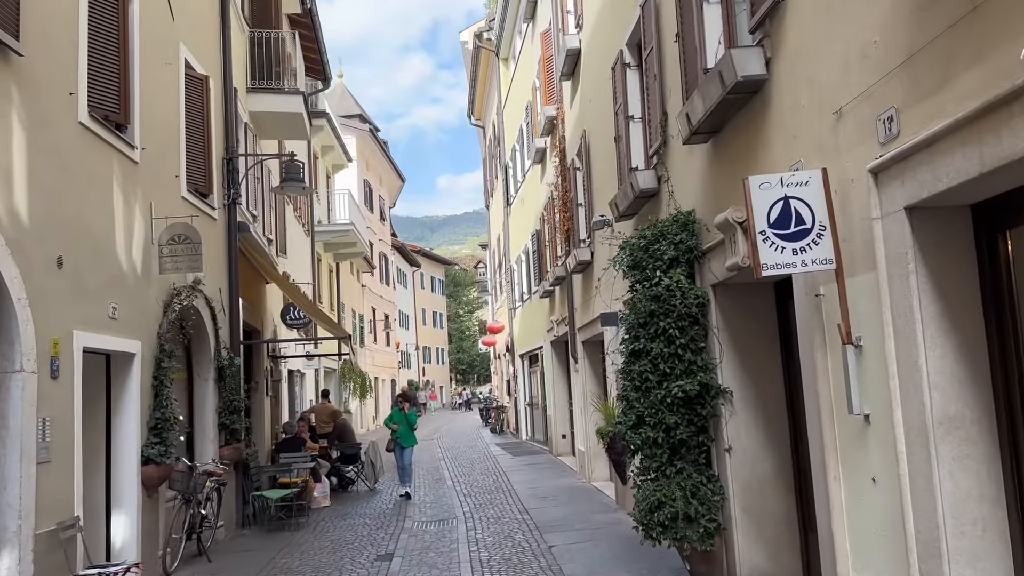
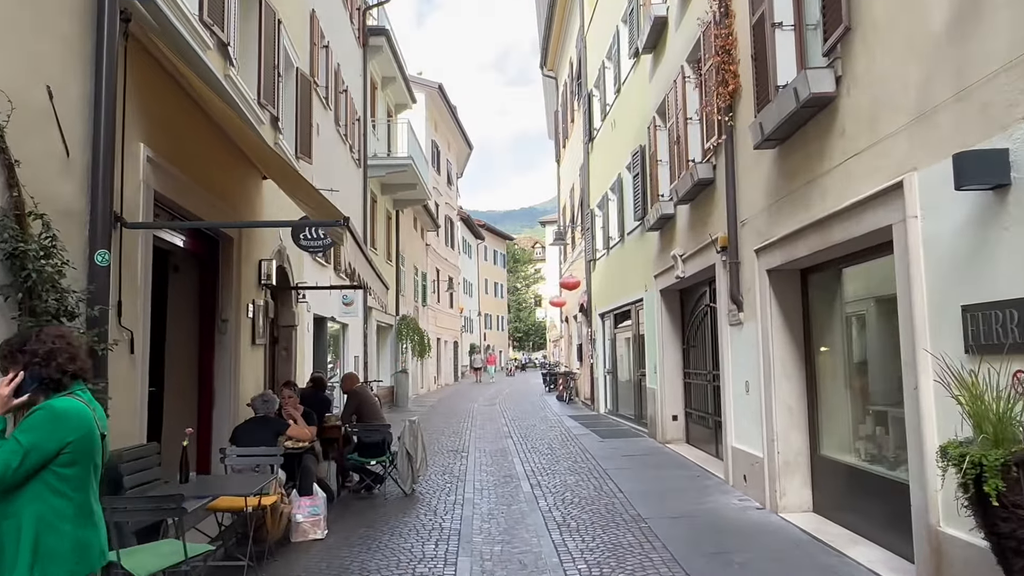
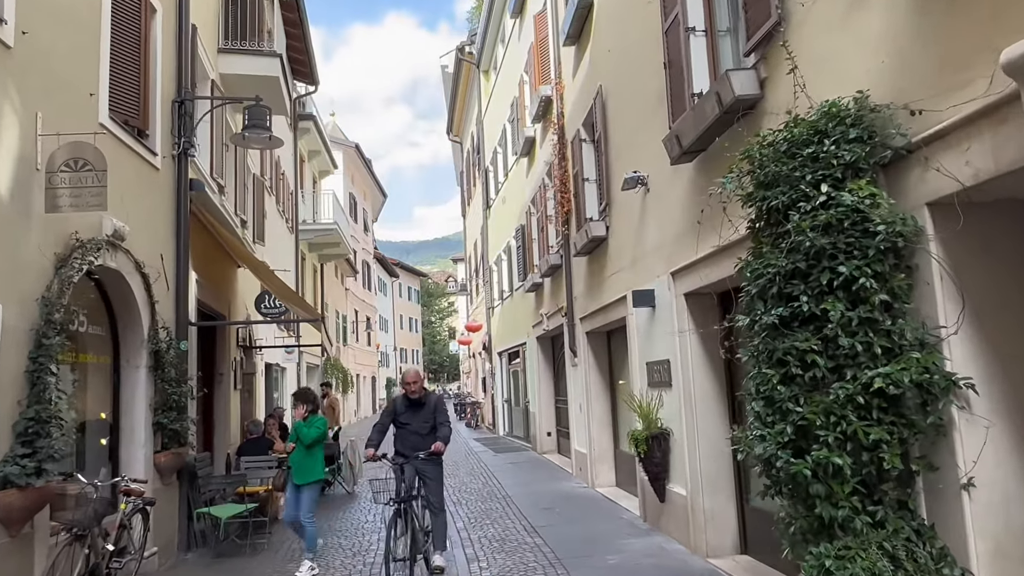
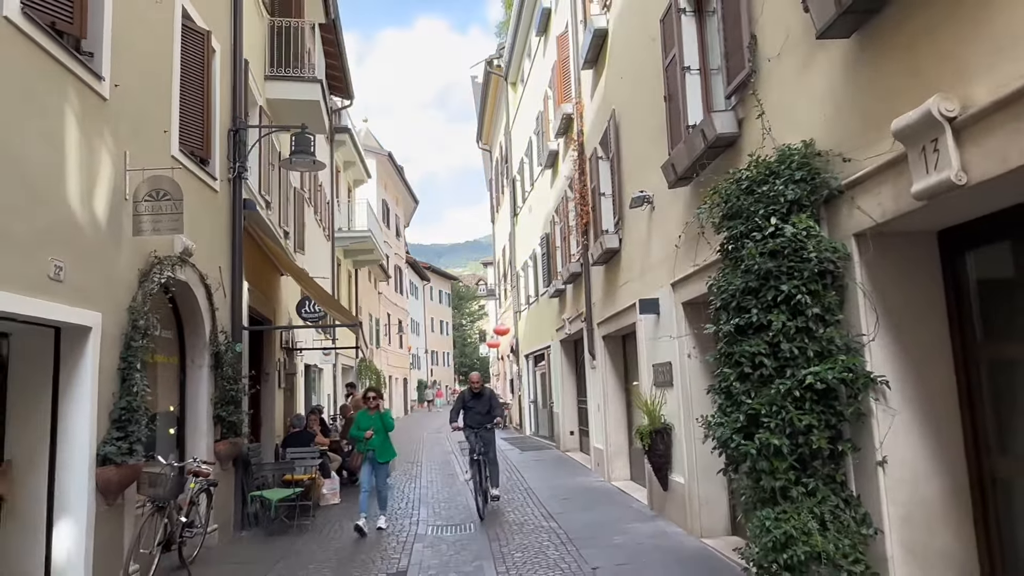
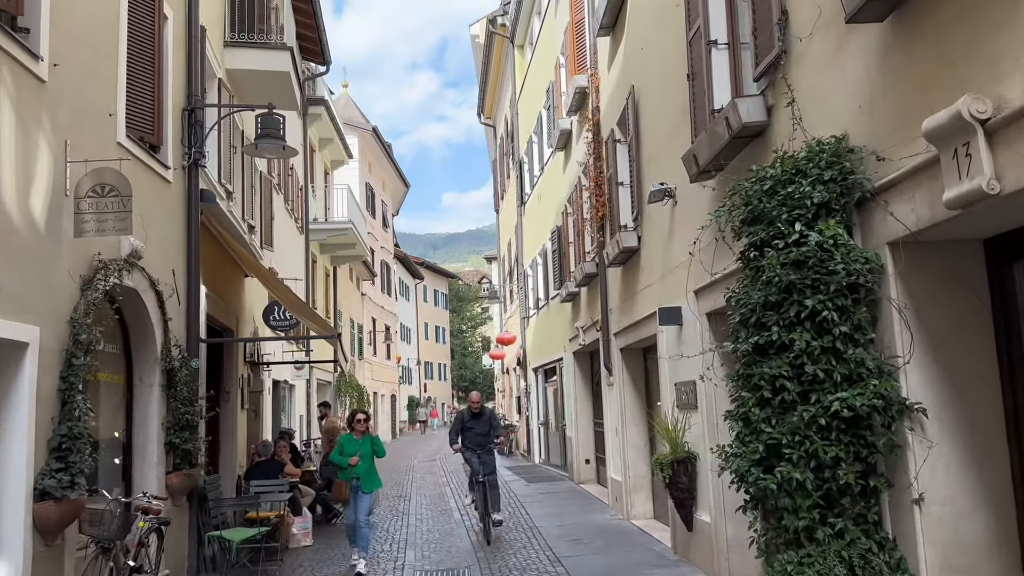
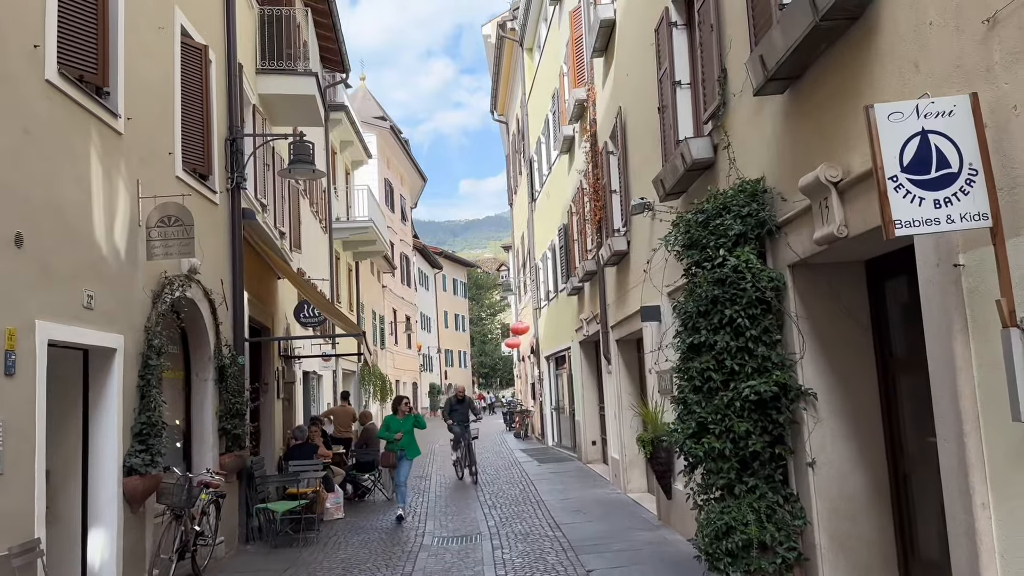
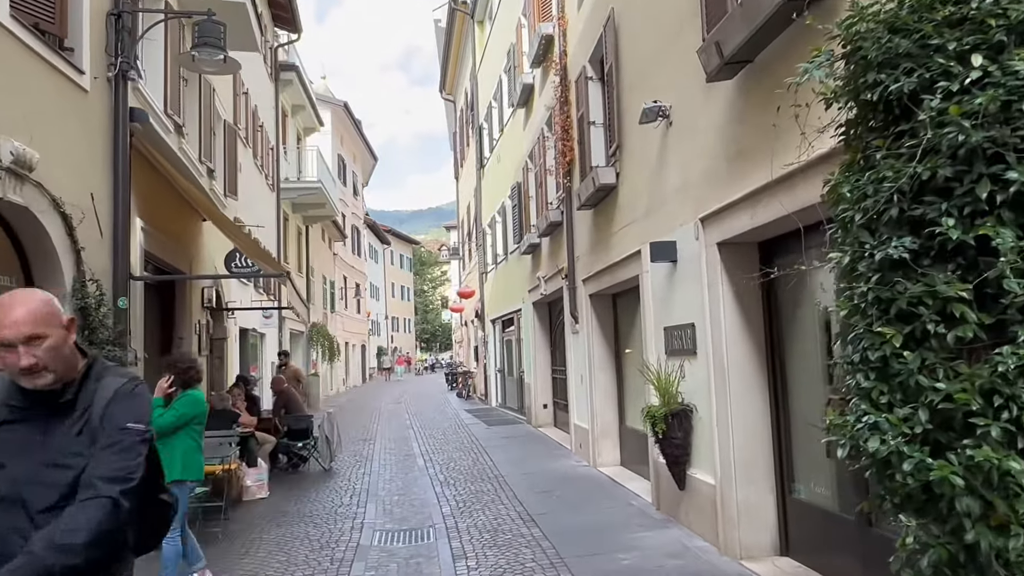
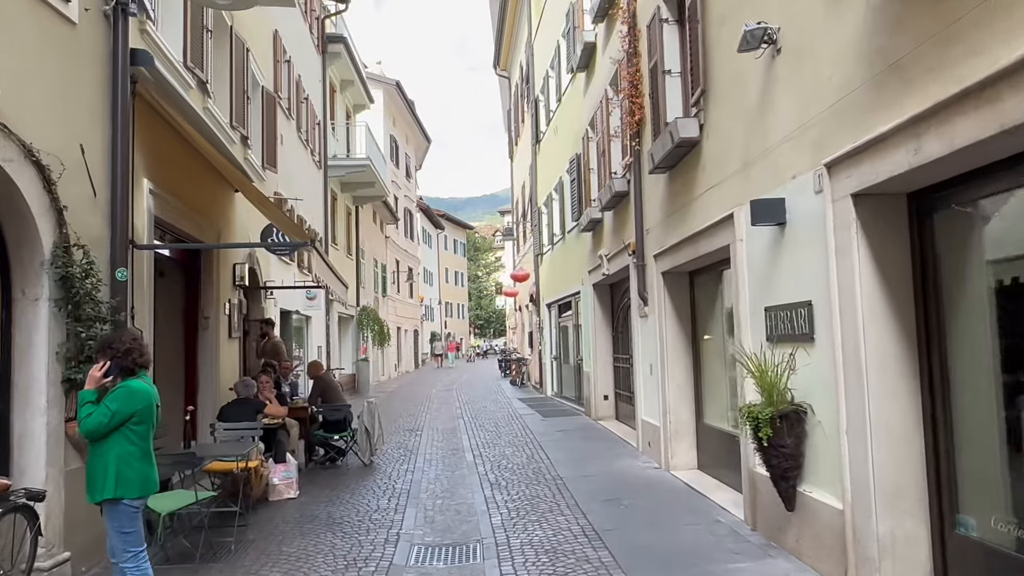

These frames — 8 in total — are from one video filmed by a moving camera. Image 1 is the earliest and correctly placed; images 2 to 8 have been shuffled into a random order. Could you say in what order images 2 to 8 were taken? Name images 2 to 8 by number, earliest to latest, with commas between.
6, 5, 4, 3, 7, 8, 2
